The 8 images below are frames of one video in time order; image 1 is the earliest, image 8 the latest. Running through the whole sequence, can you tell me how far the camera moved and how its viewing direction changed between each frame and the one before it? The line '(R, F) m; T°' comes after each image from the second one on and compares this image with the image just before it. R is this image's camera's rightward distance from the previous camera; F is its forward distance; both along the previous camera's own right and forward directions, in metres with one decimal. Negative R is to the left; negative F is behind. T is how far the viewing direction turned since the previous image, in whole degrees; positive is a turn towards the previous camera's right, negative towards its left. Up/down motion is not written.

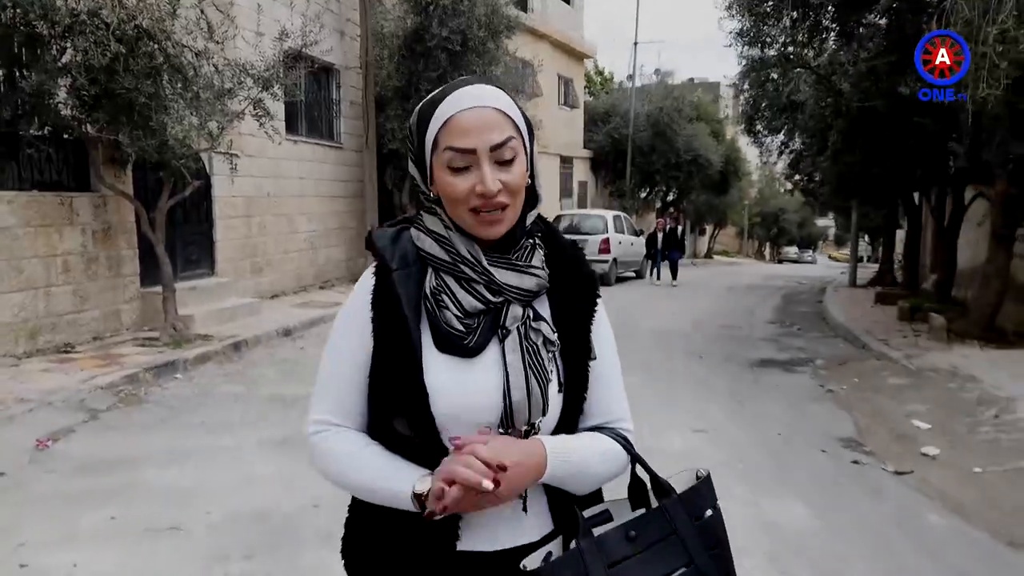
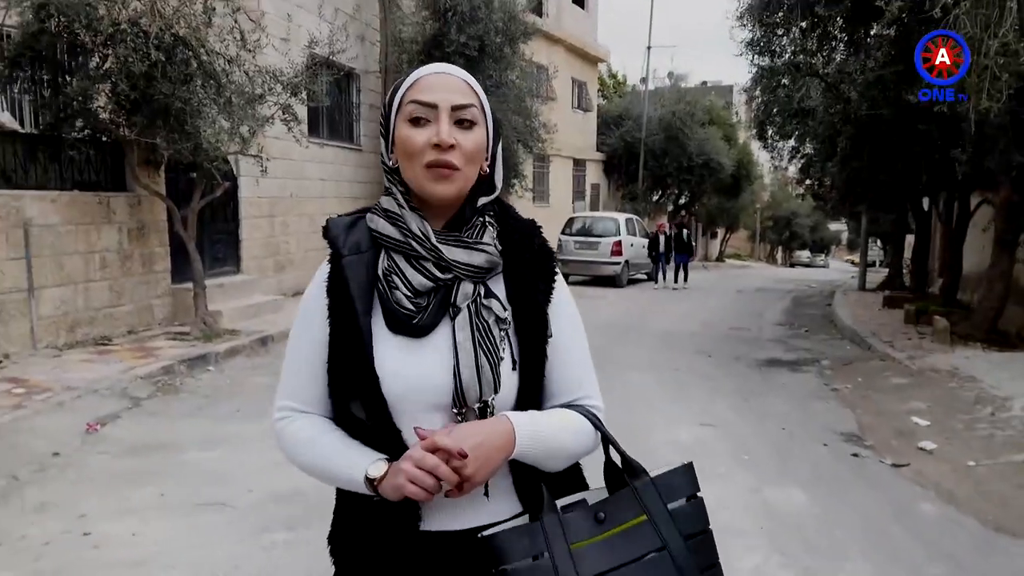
(-0.1, -0.3) m; -1°
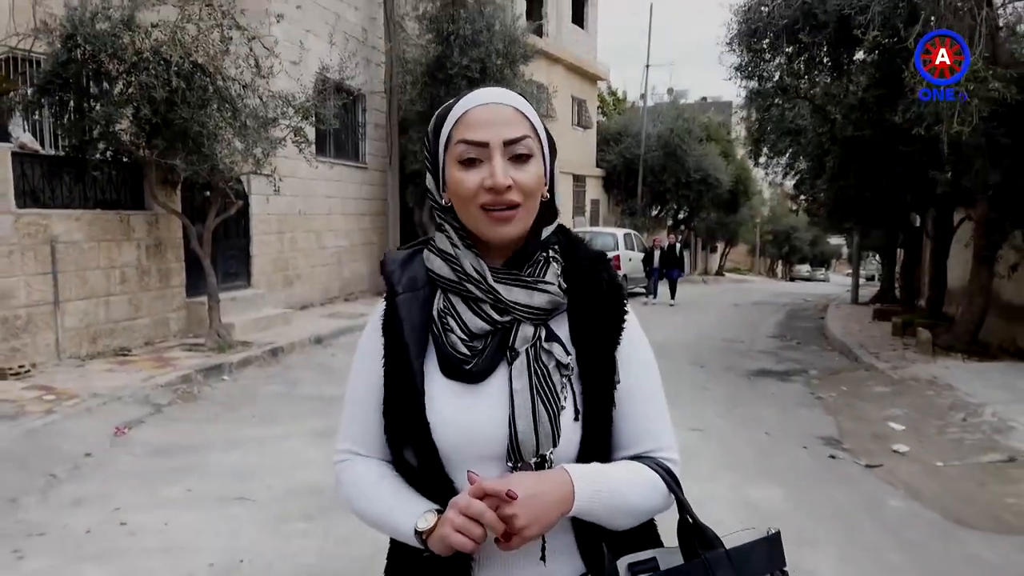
(0.0, -0.4) m; 0°
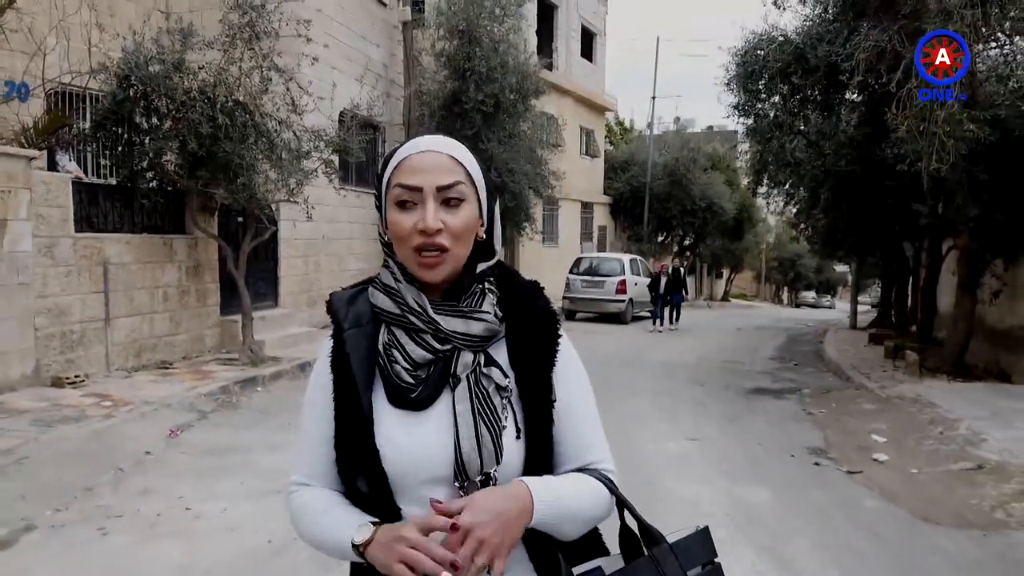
(-0.1, -0.6) m; 0°
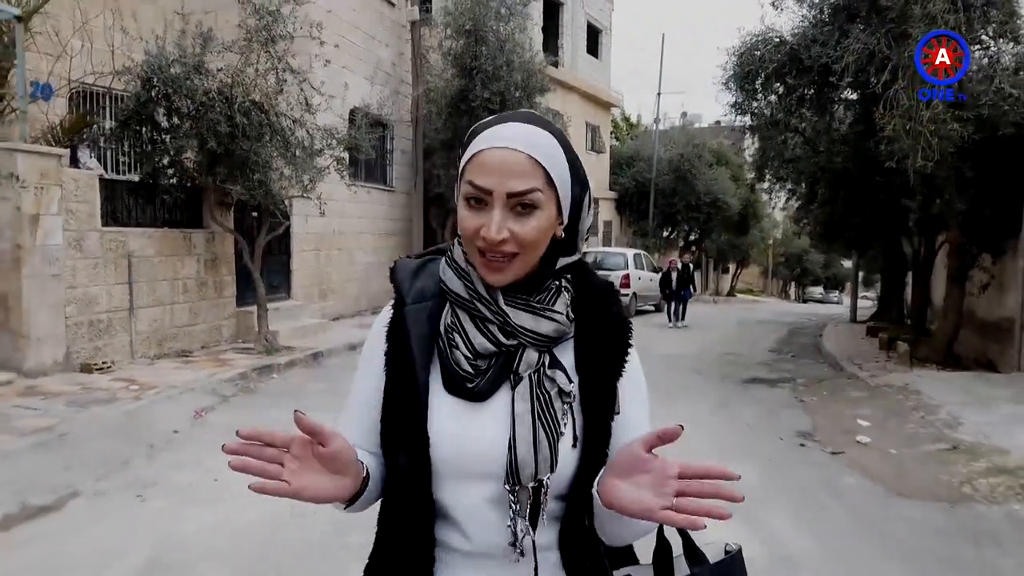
(0.0, -0.4) m; -1°
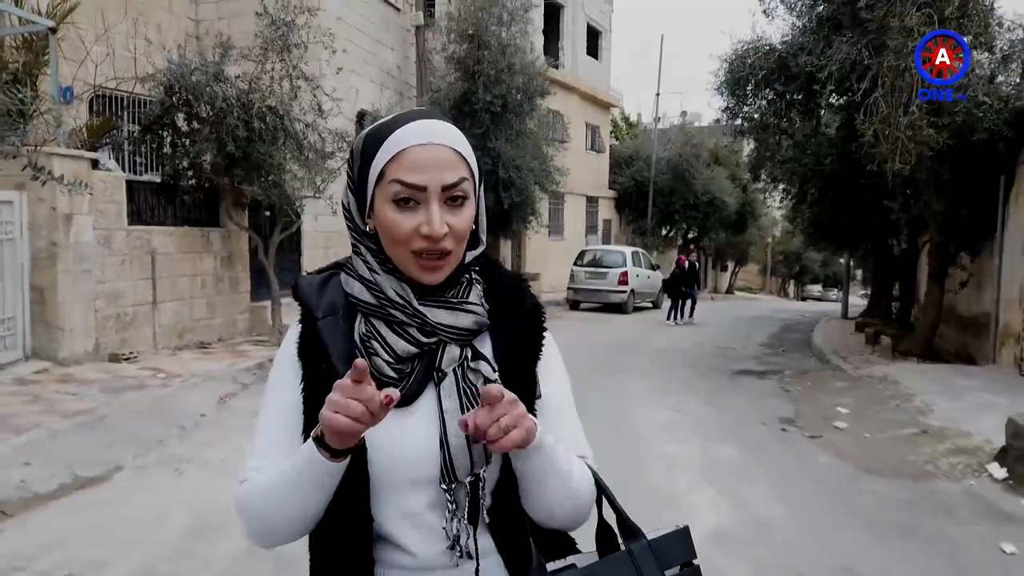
(0.0, -0.5) m; 0°
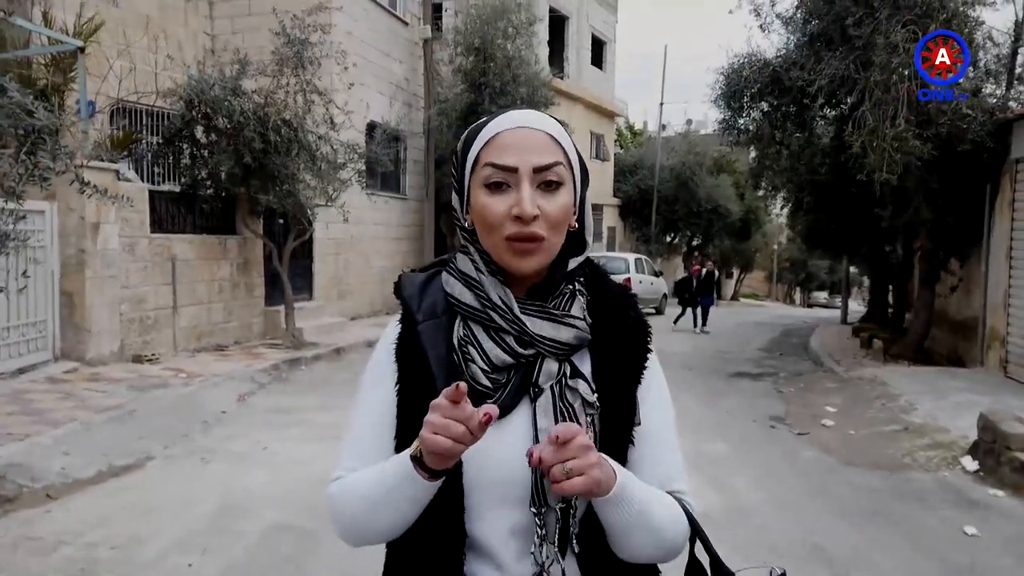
(0.0, -0.4) m; -1°
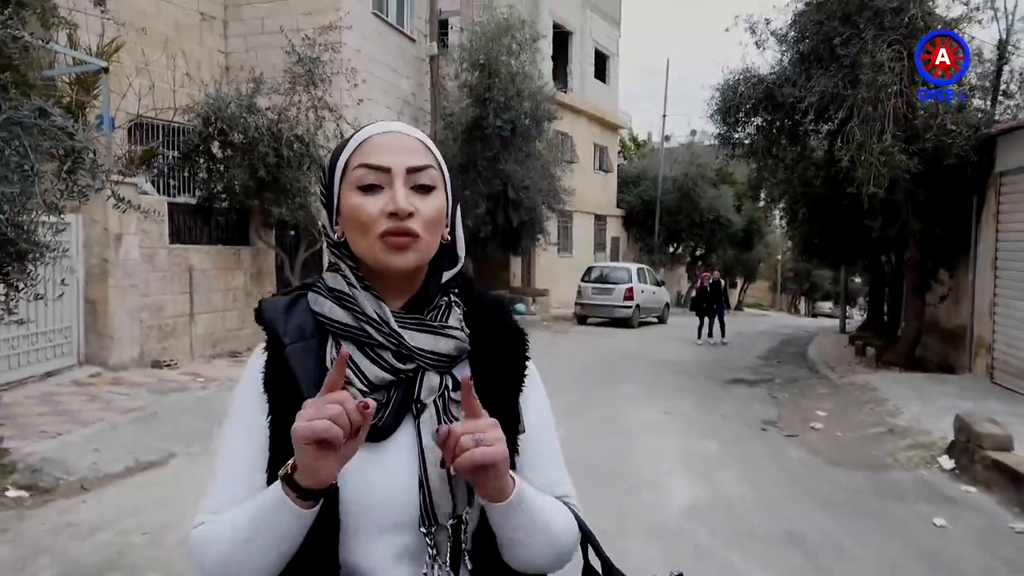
(0.0, -0.4) m; 0°
